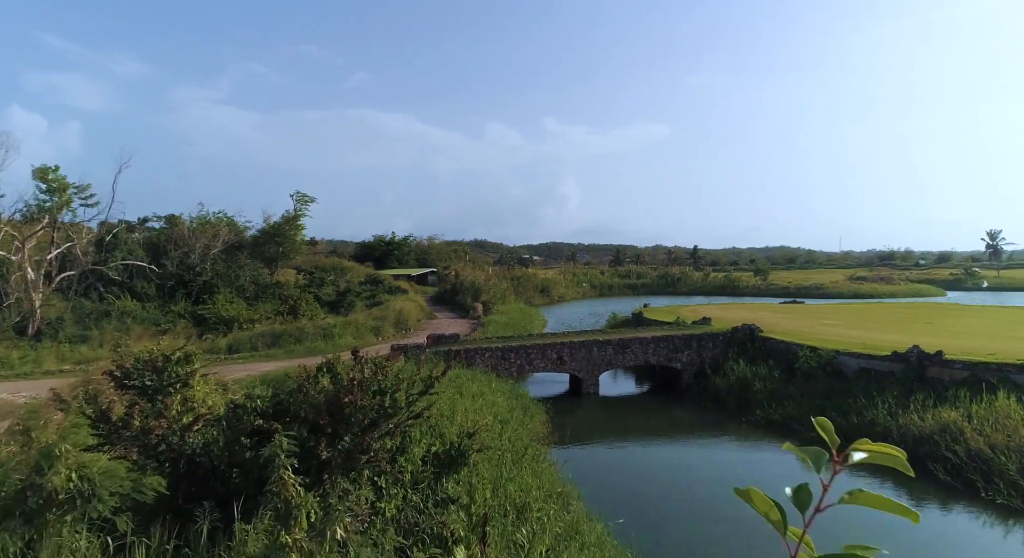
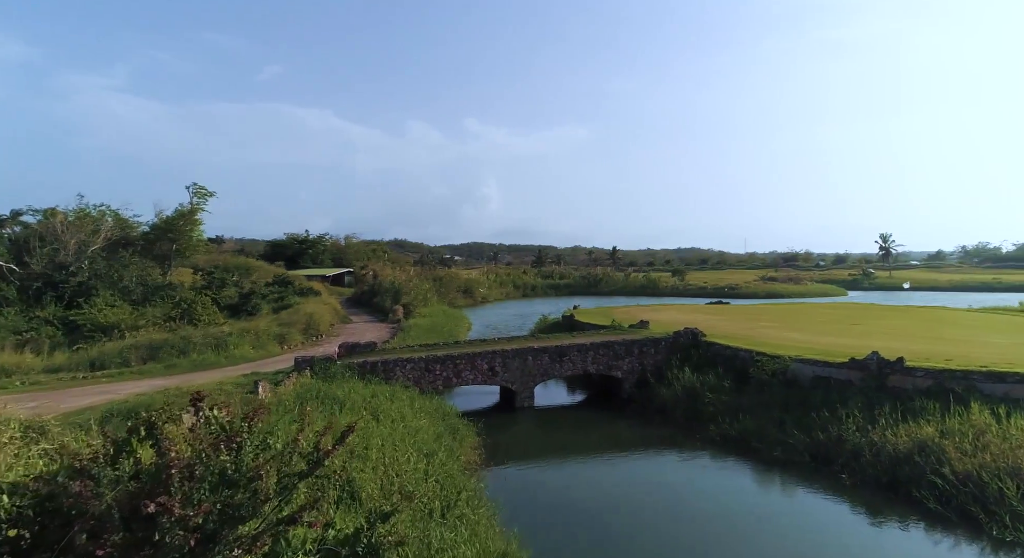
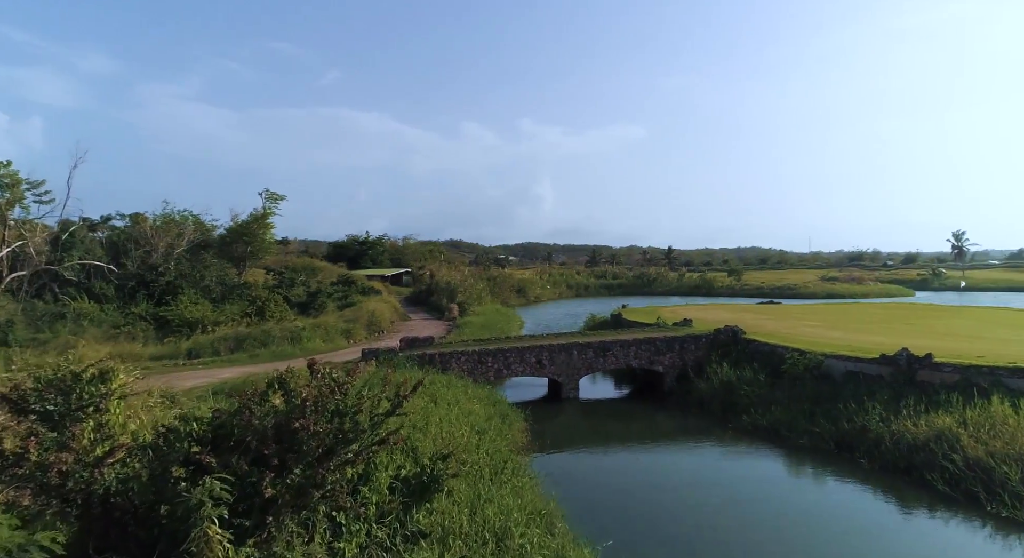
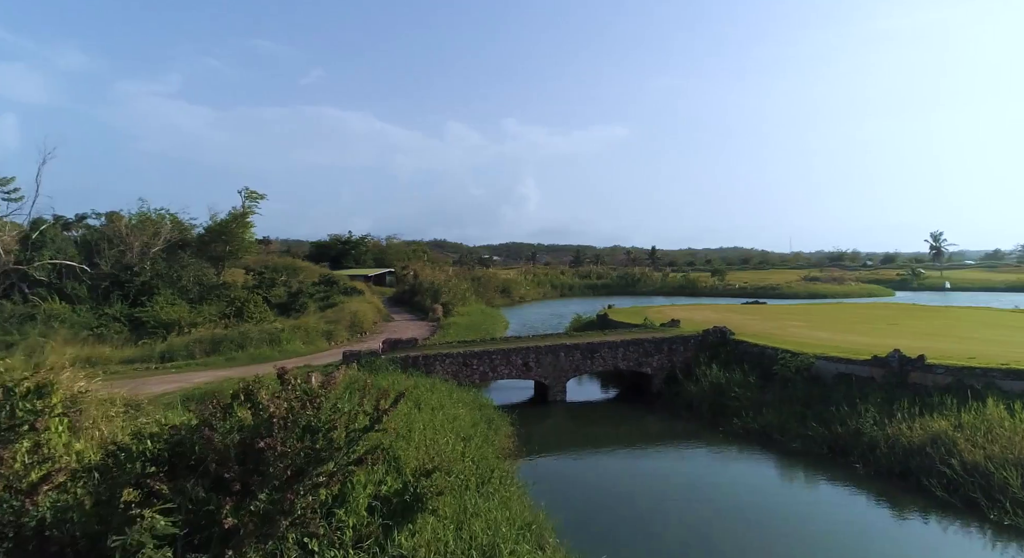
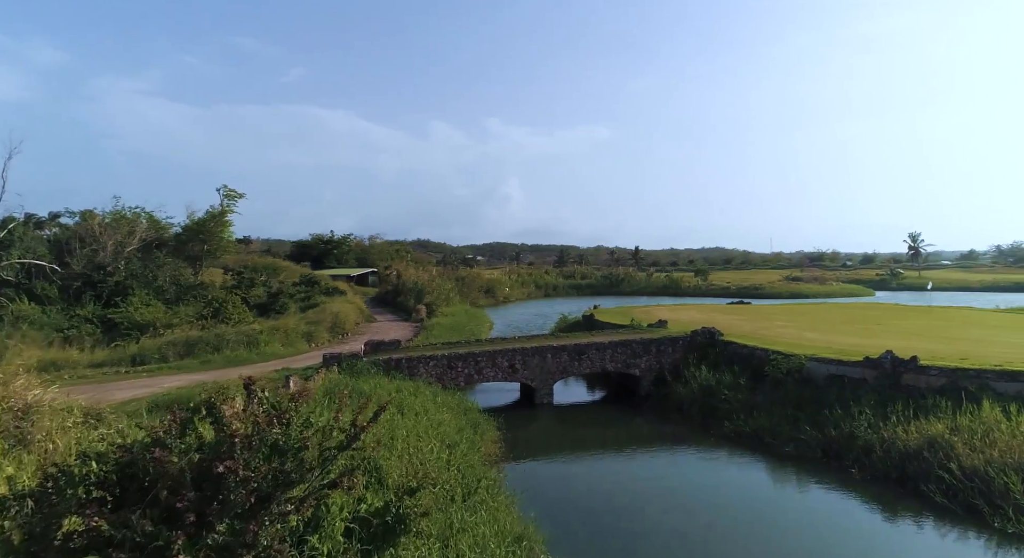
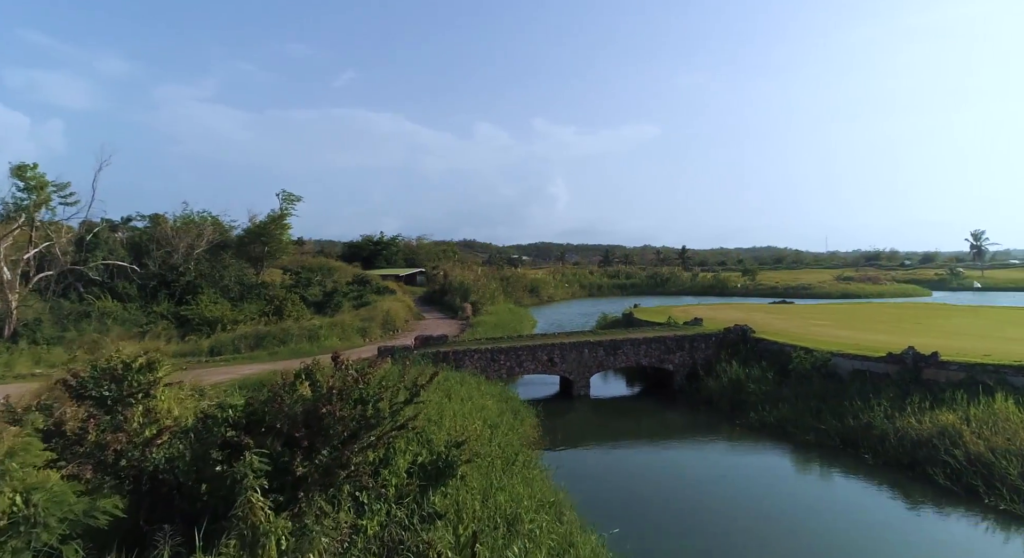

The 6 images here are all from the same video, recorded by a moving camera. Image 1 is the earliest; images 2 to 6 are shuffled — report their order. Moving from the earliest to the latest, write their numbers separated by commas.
6, 3, 4, 5, 2
